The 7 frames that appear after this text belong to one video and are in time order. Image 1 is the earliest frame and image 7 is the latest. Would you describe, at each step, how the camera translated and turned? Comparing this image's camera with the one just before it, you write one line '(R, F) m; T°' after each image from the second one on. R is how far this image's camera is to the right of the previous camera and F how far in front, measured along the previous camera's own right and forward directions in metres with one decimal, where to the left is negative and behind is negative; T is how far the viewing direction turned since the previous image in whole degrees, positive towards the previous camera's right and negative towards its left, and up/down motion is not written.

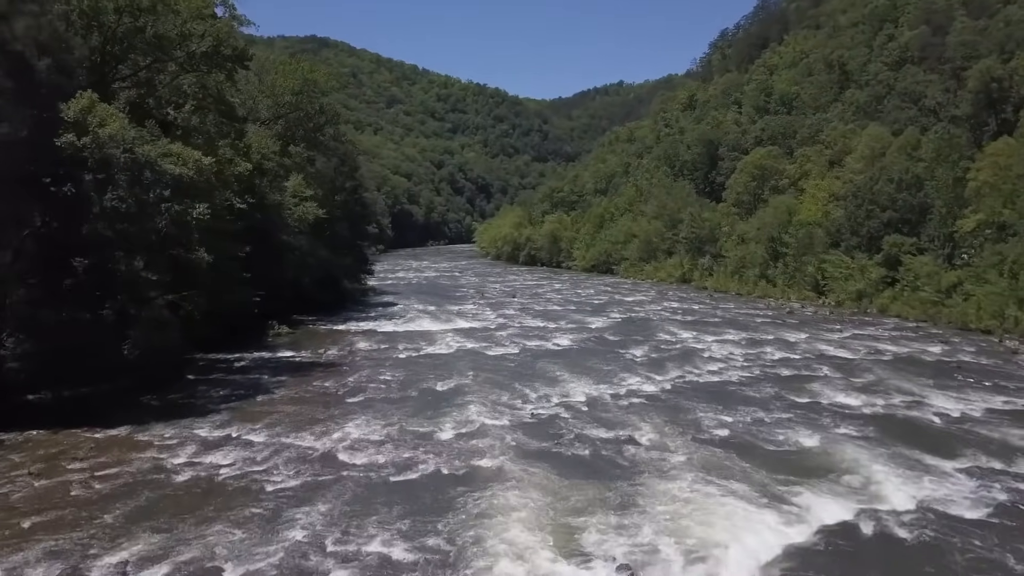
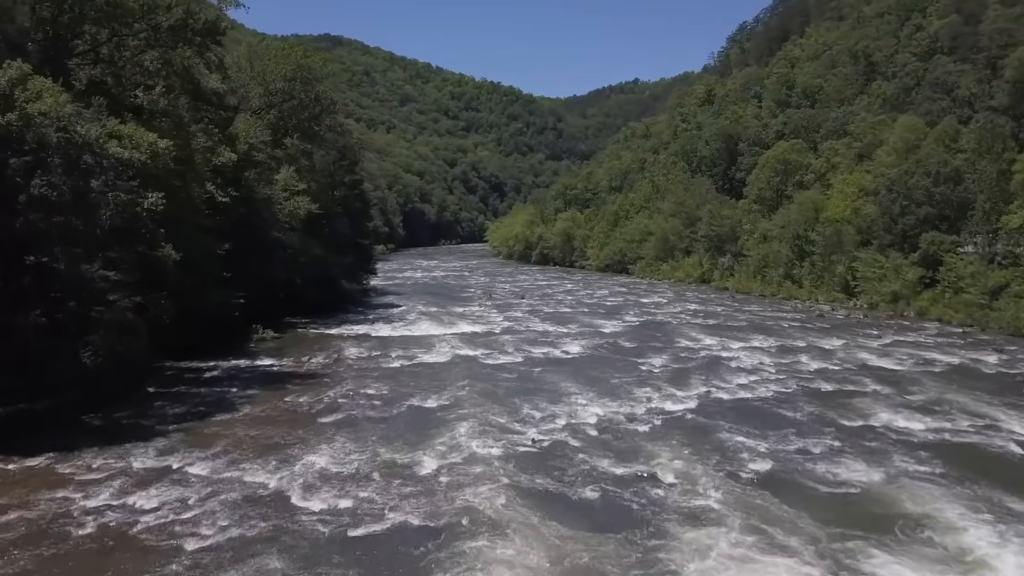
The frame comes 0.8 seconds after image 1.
(+0.3, +2.8) m; -1°
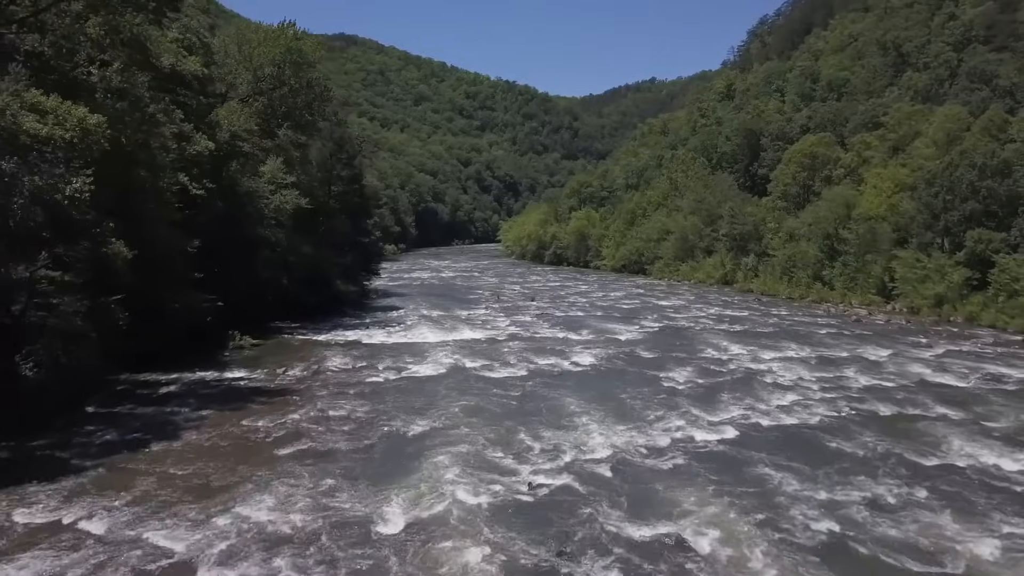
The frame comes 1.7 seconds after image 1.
(+0.4, +3.0) m; -1°
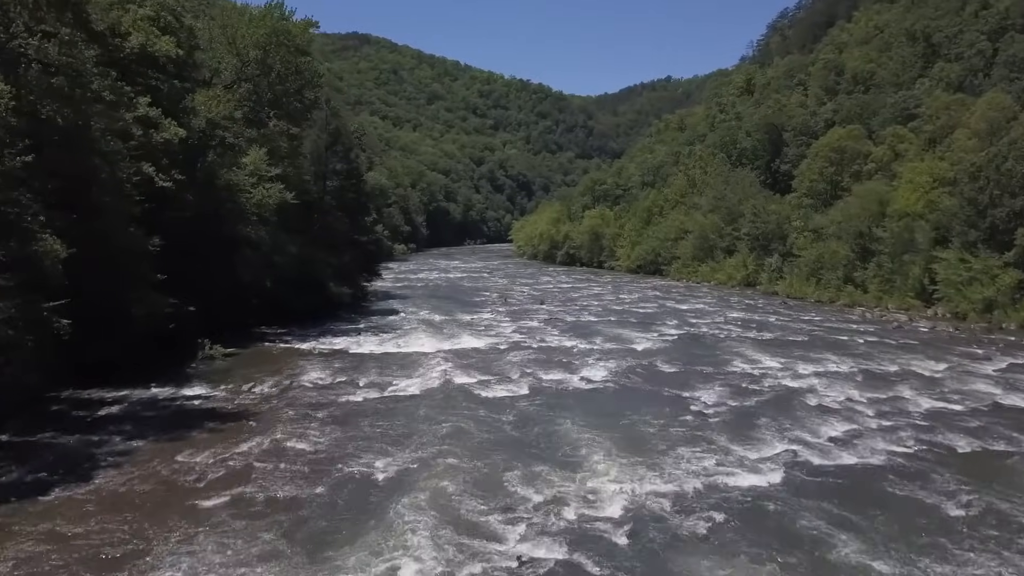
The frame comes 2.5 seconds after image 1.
(+0.3, +2.9) m; -1°
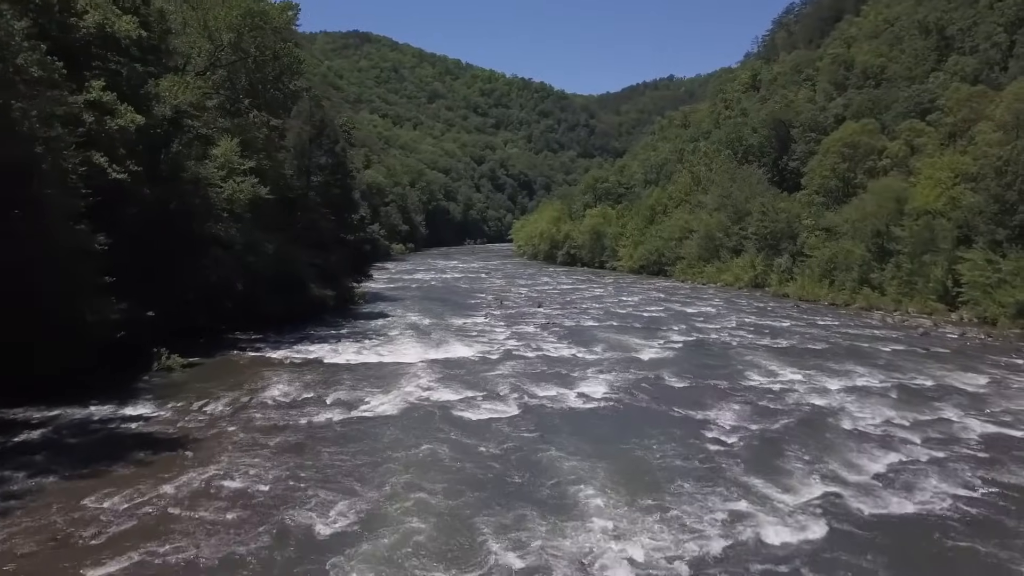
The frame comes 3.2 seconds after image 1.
(+0.3, +2.4) m; 0°
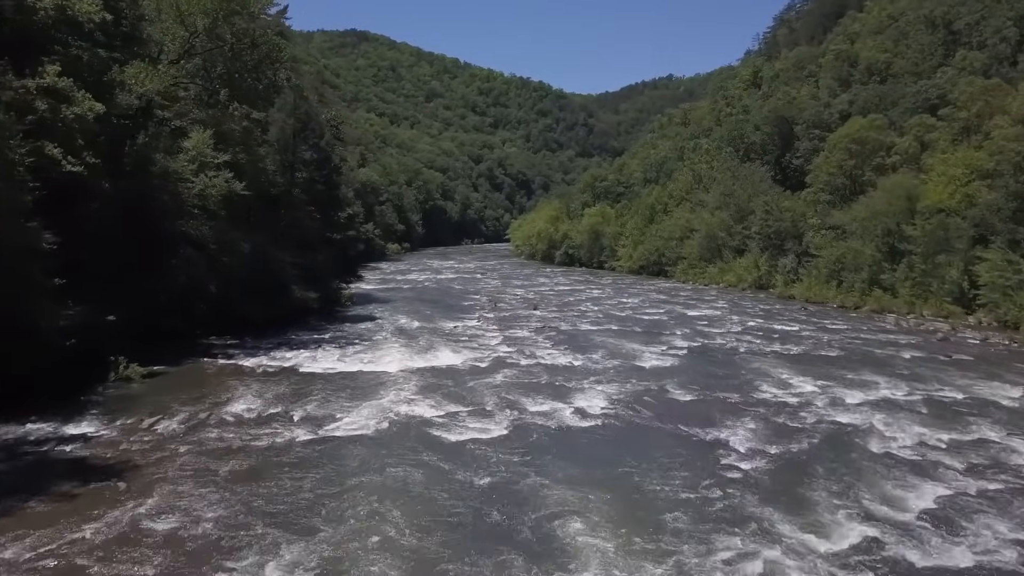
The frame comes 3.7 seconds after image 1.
(+0.2, +1.8) m; 0°
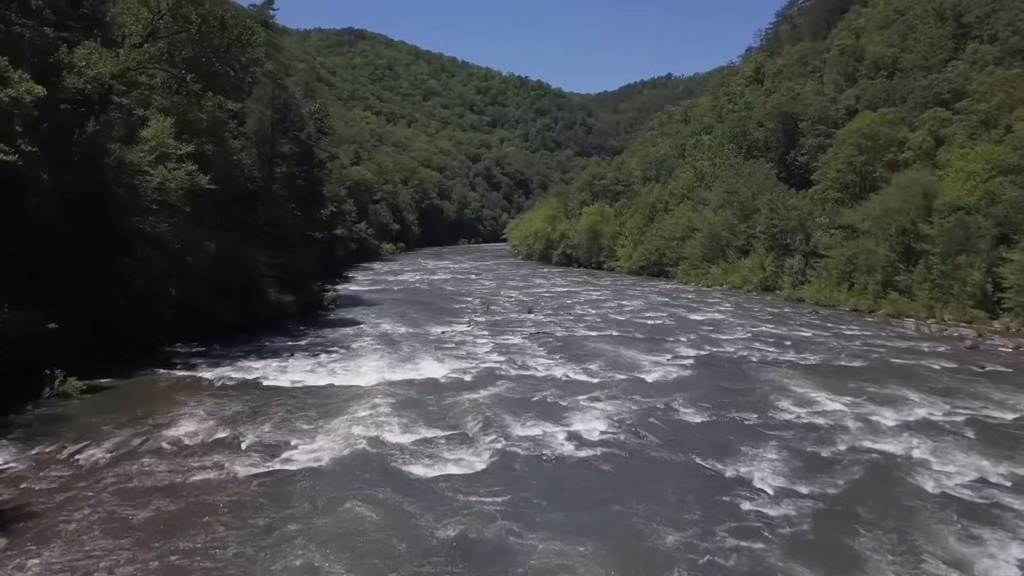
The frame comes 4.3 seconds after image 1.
(+0.2, +2.2) m; 0°
